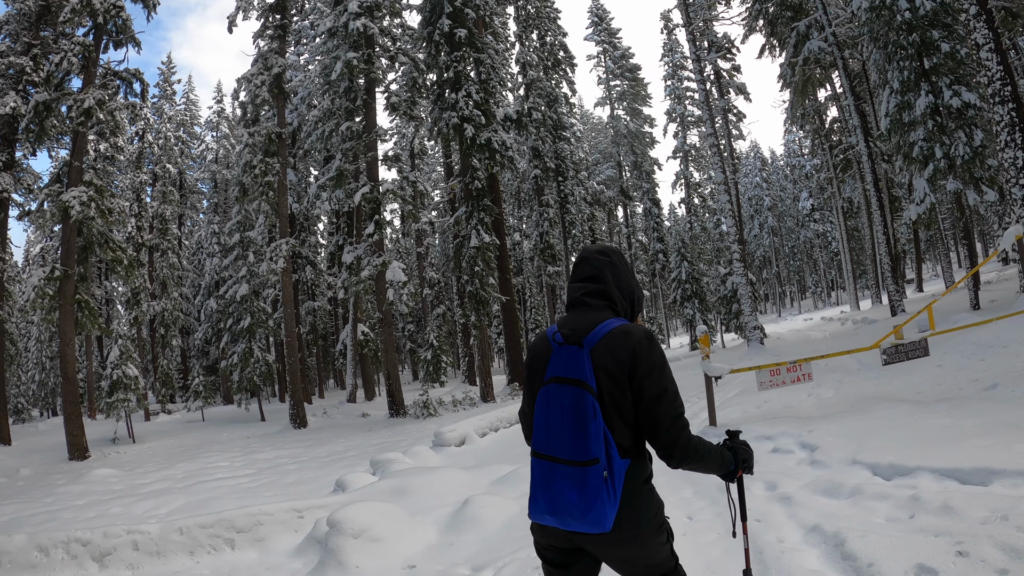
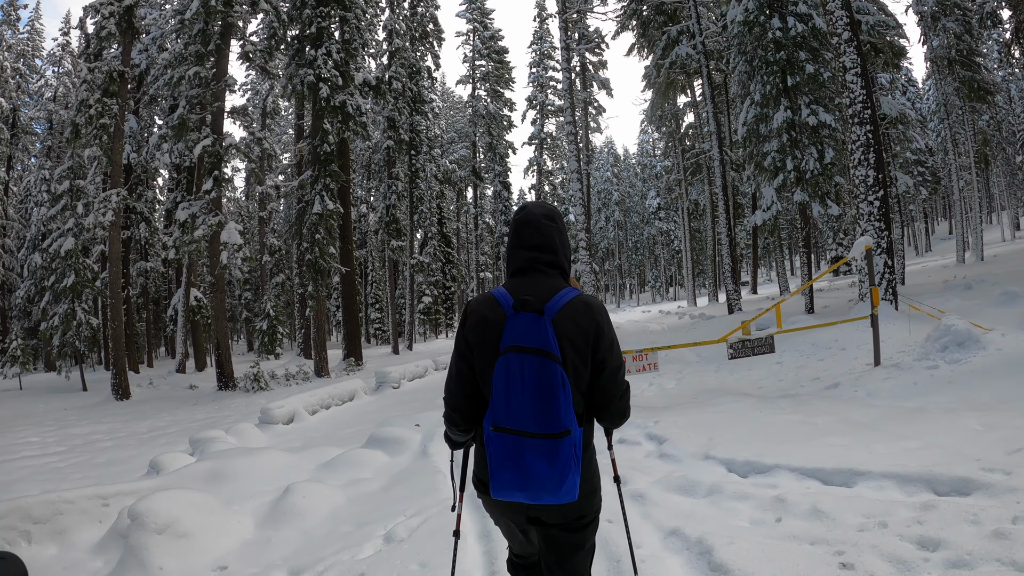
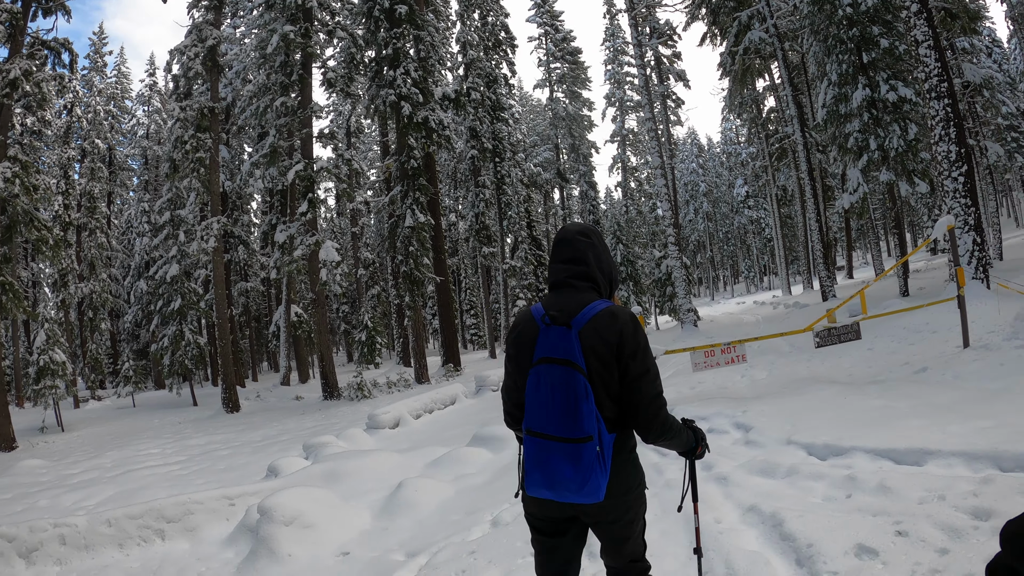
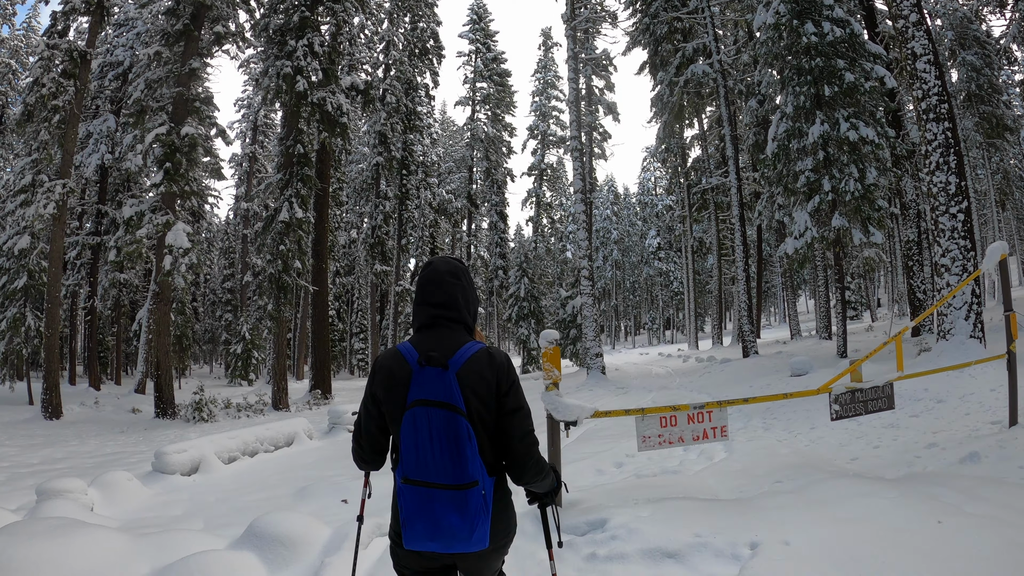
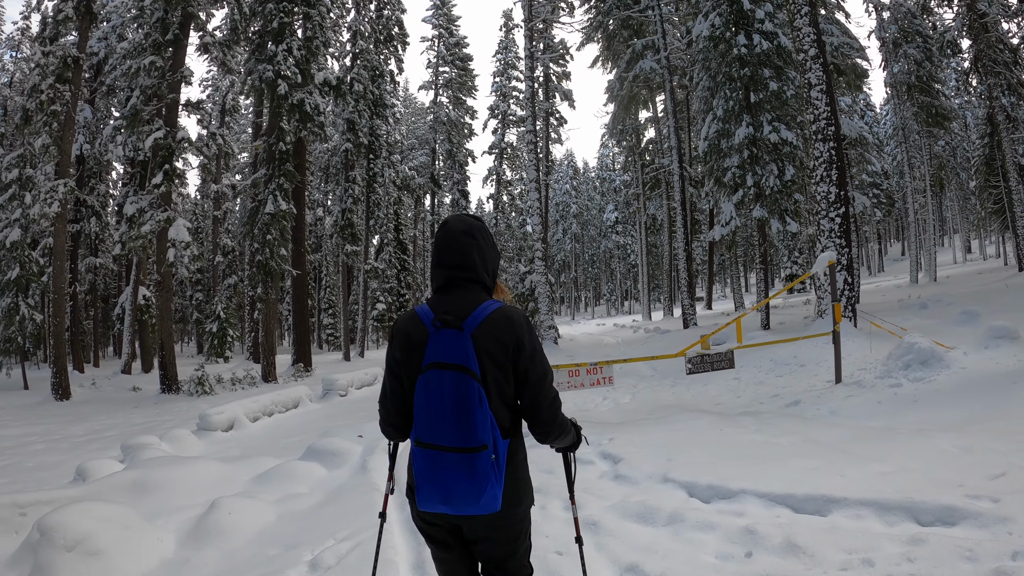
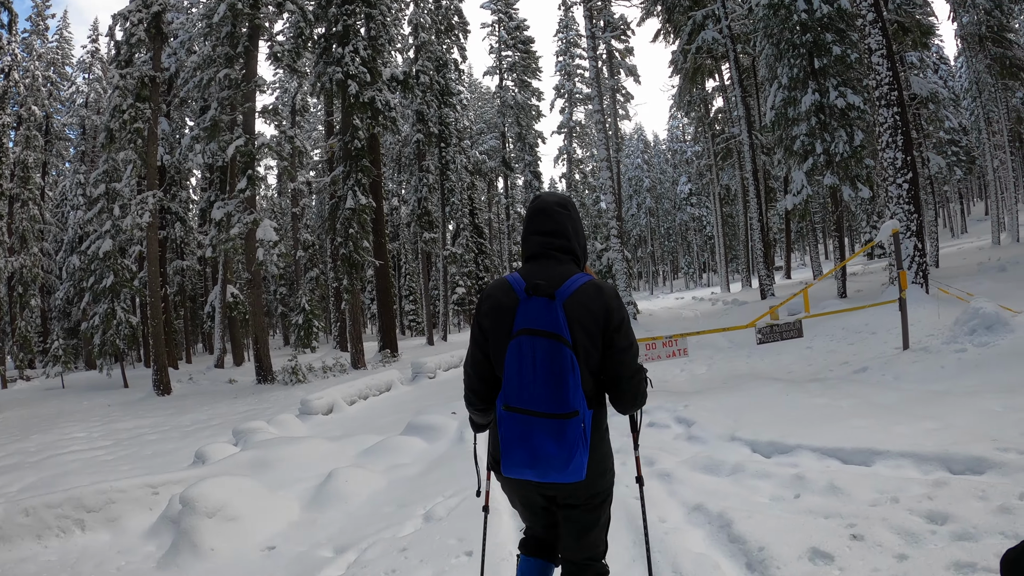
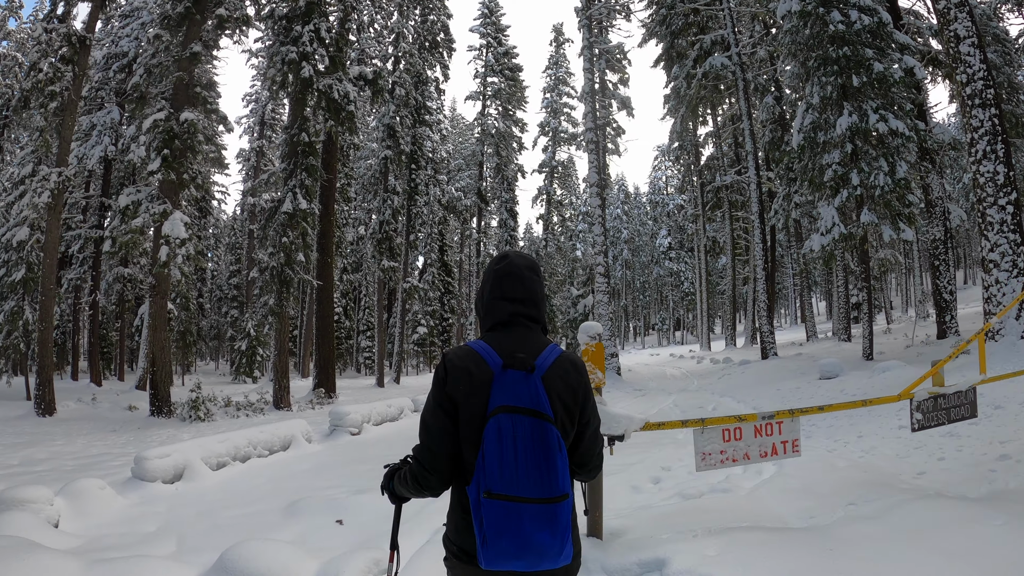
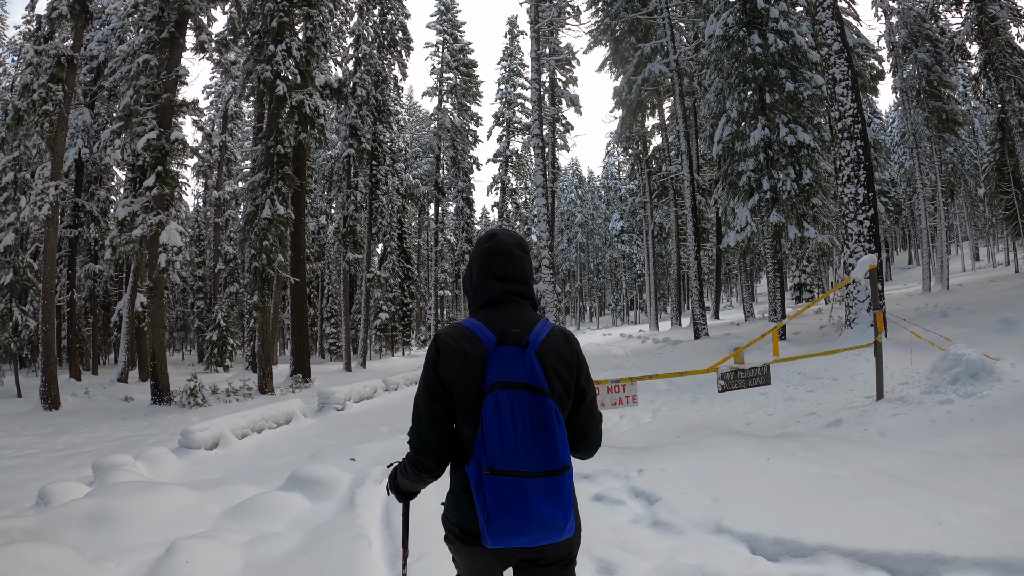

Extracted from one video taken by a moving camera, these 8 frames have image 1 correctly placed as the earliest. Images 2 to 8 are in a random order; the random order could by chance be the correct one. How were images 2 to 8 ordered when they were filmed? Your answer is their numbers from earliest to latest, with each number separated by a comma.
3, 6, 2, 5, 8, 4, 7
